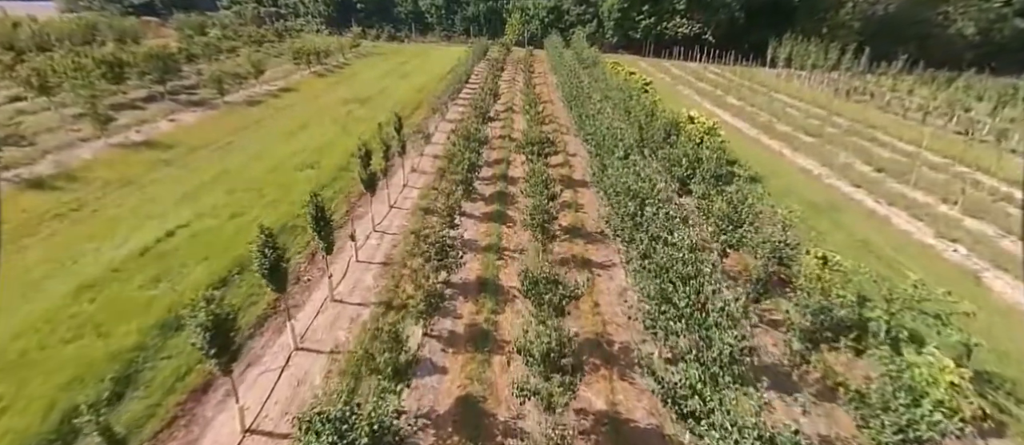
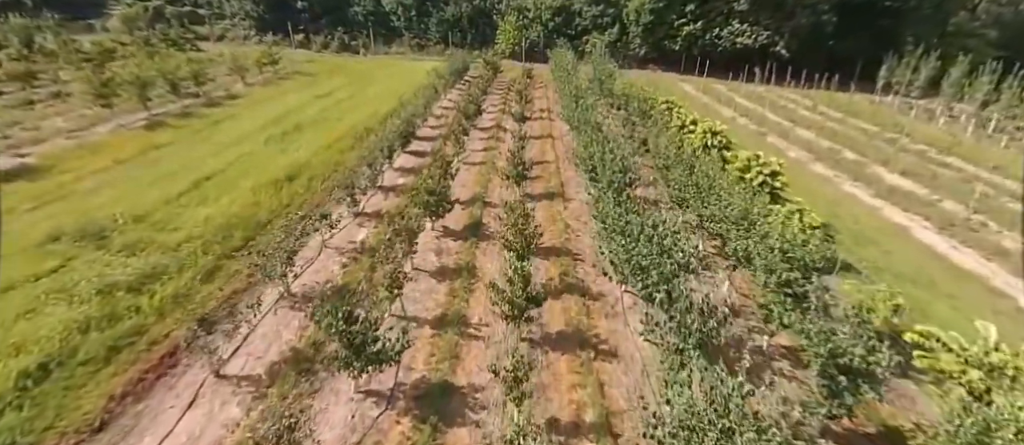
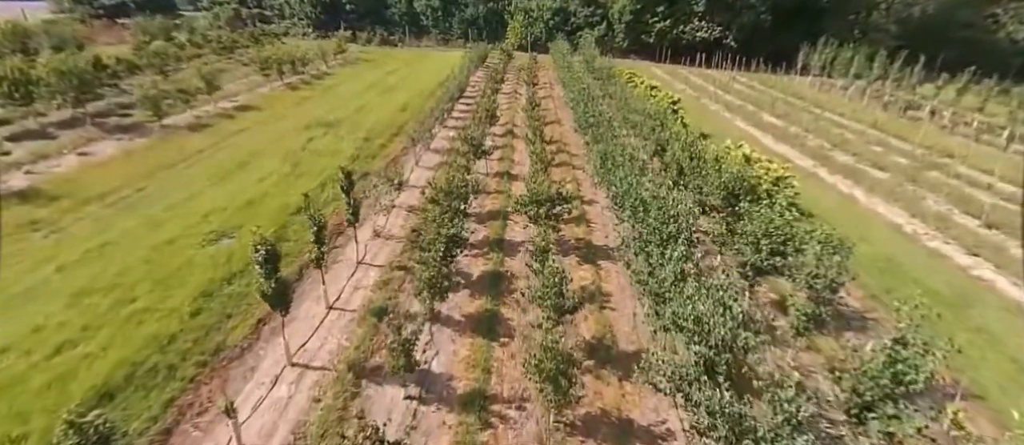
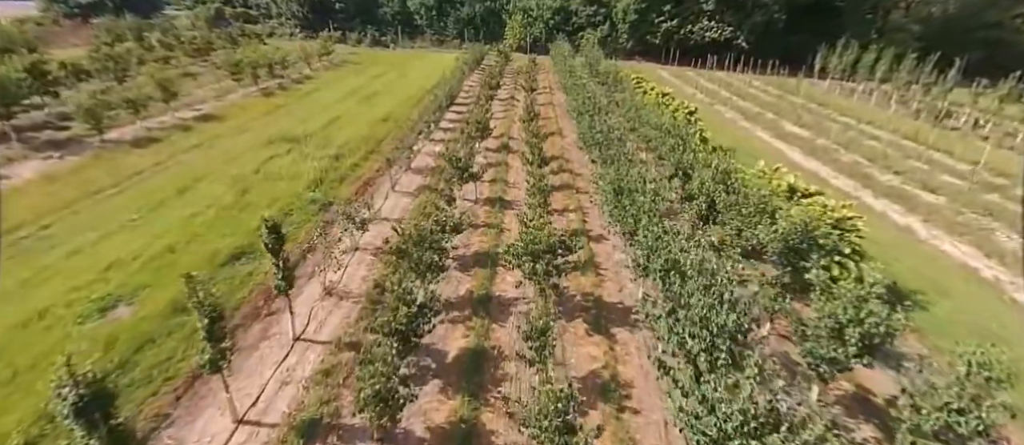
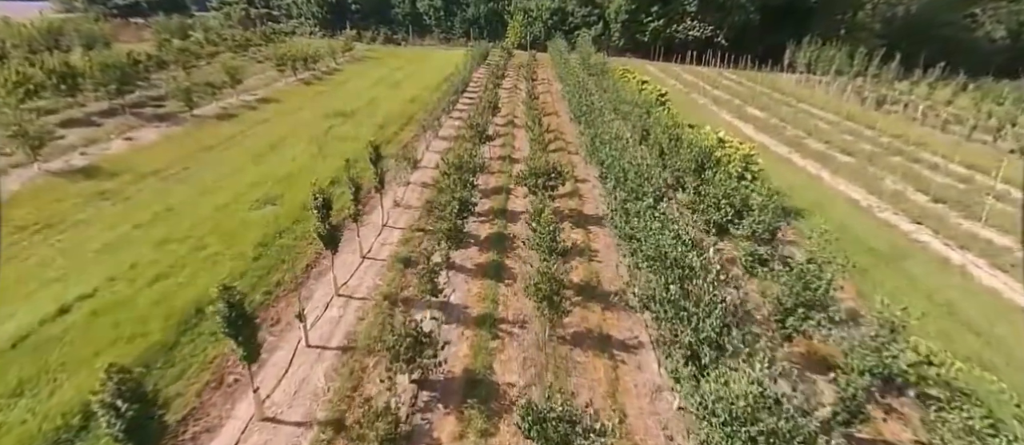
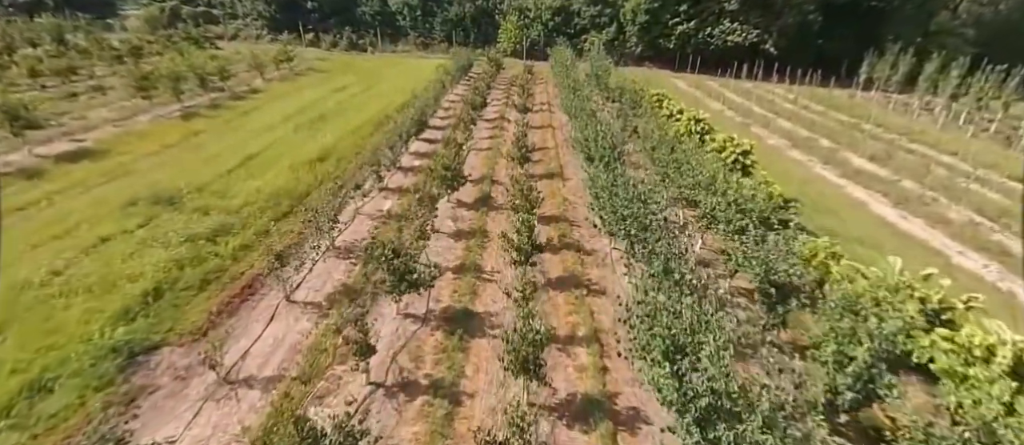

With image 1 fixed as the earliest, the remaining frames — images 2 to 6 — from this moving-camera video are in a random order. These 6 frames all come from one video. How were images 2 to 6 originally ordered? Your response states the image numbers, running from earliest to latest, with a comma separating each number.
5, 3, 4, 6, 2
